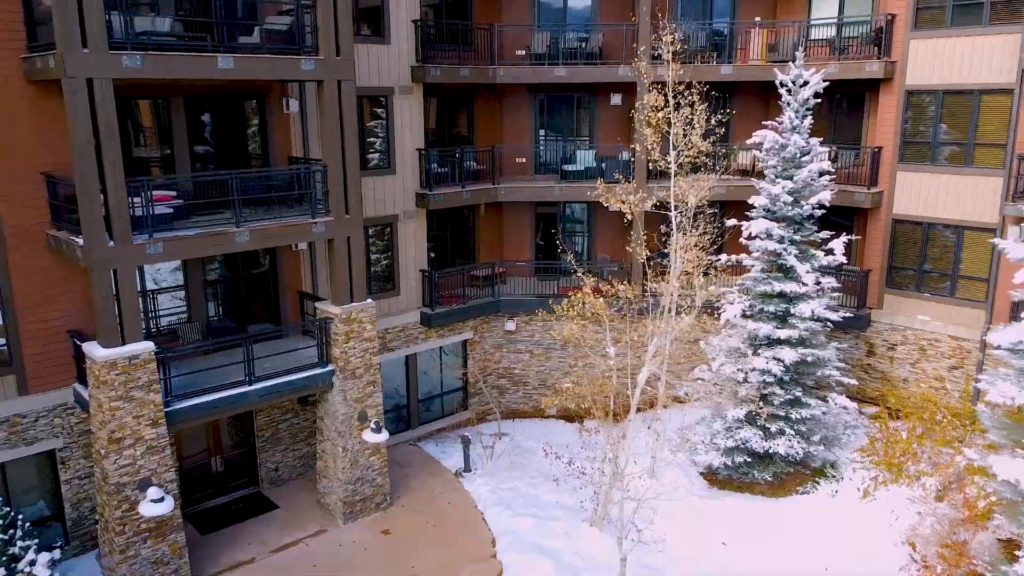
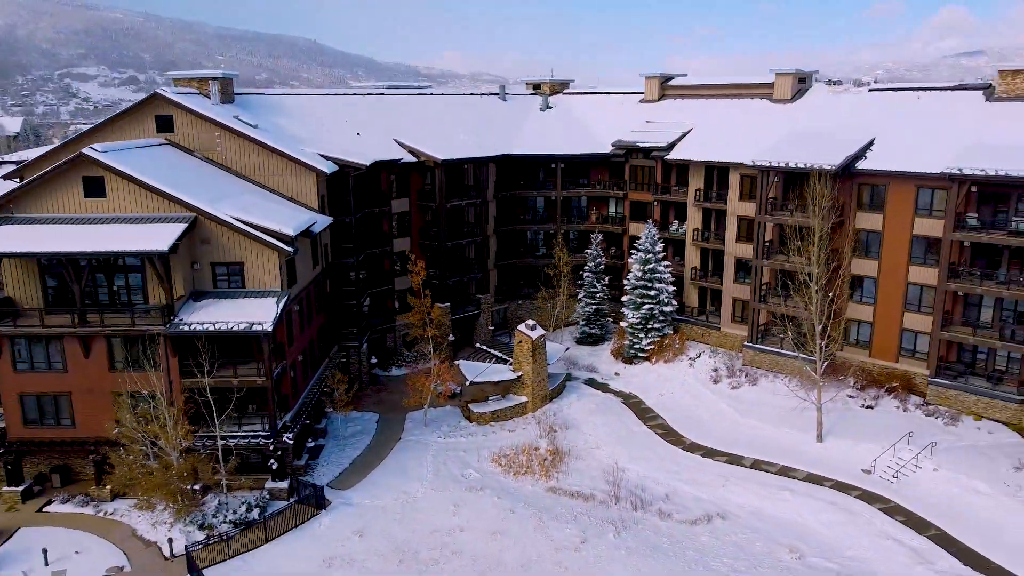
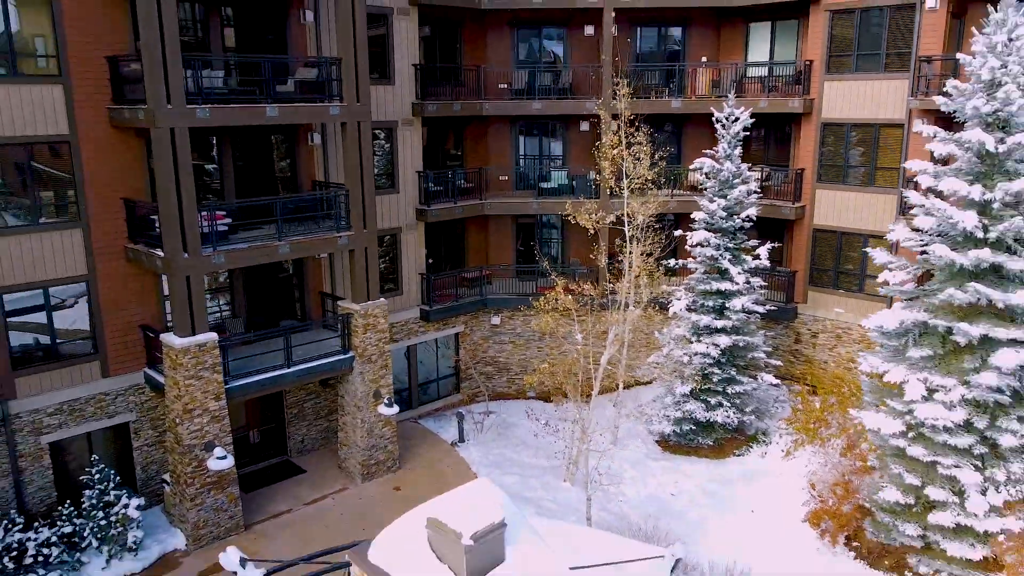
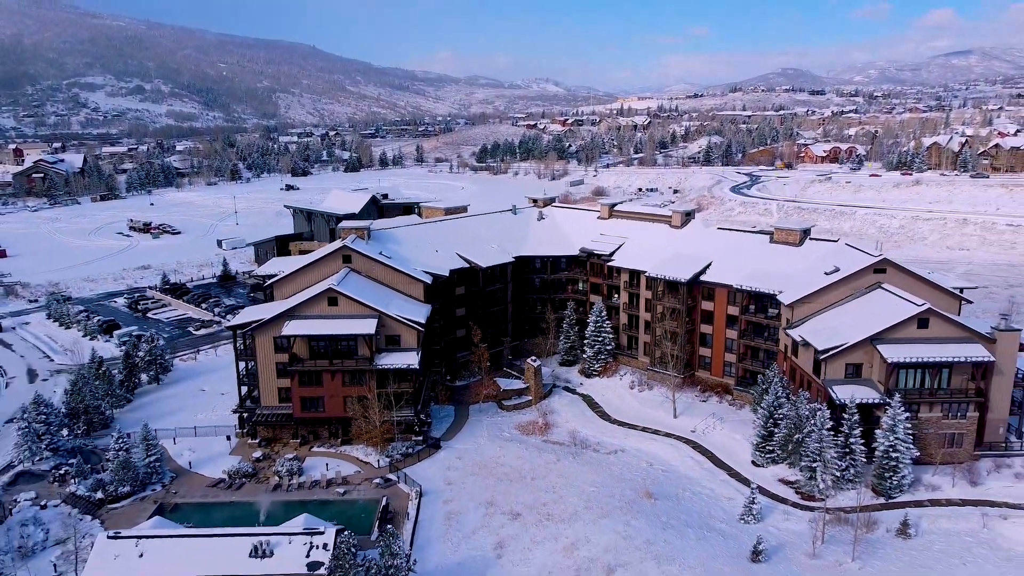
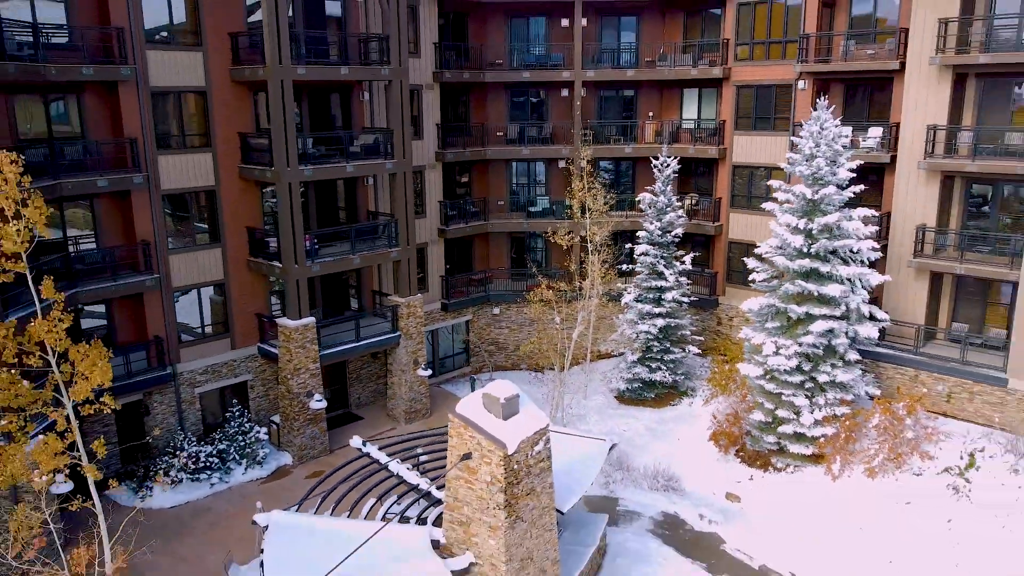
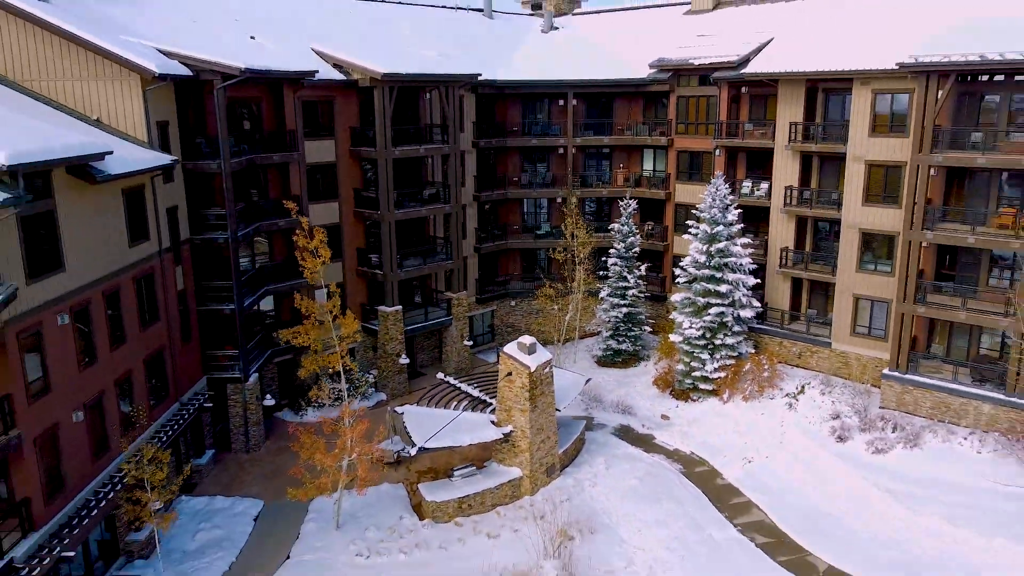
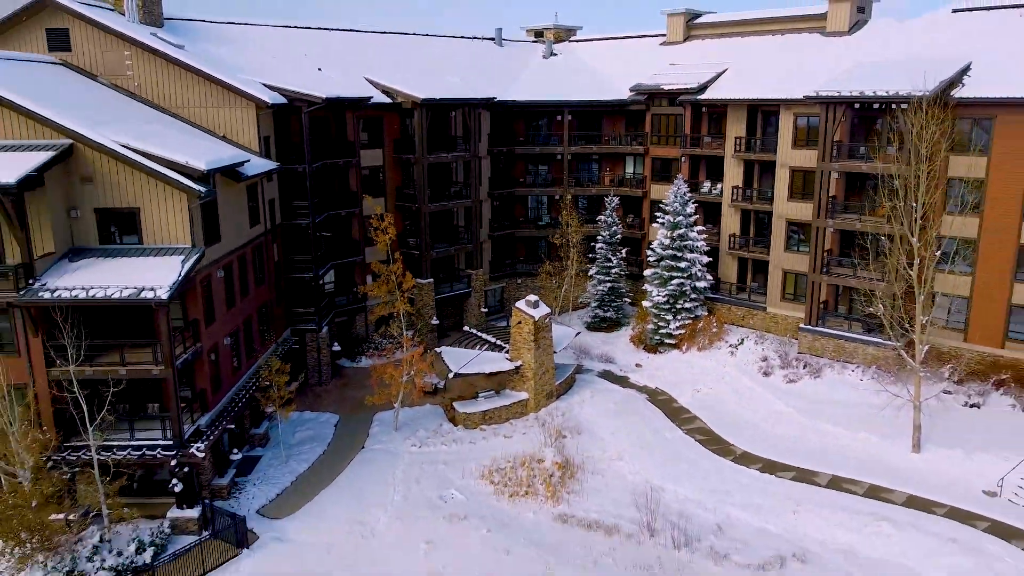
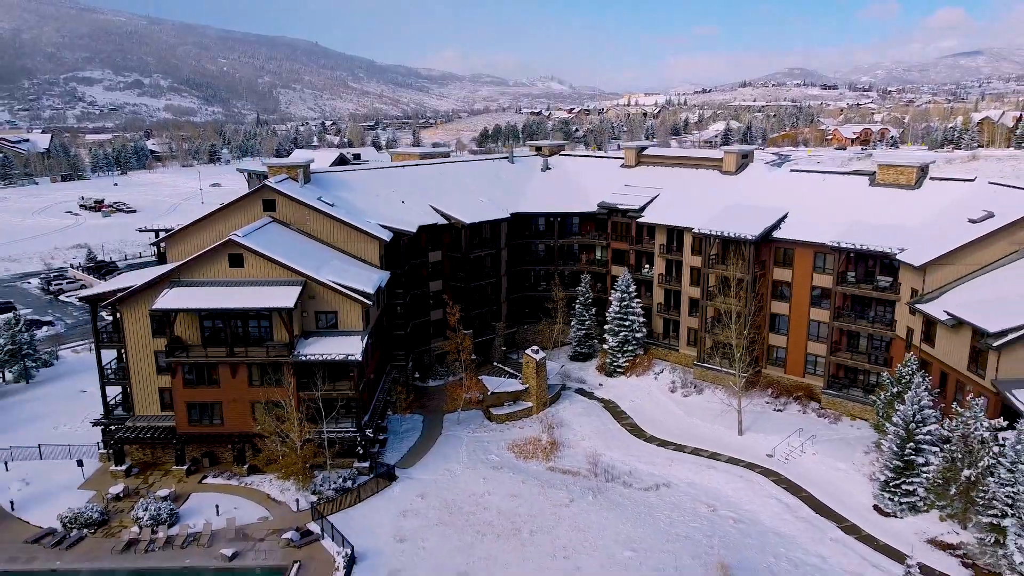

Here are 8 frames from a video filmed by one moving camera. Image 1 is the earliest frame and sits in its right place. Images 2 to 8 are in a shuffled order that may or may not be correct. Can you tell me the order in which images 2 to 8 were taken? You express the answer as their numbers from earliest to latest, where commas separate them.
3, 5, 6, 7, 2, 8, 4
